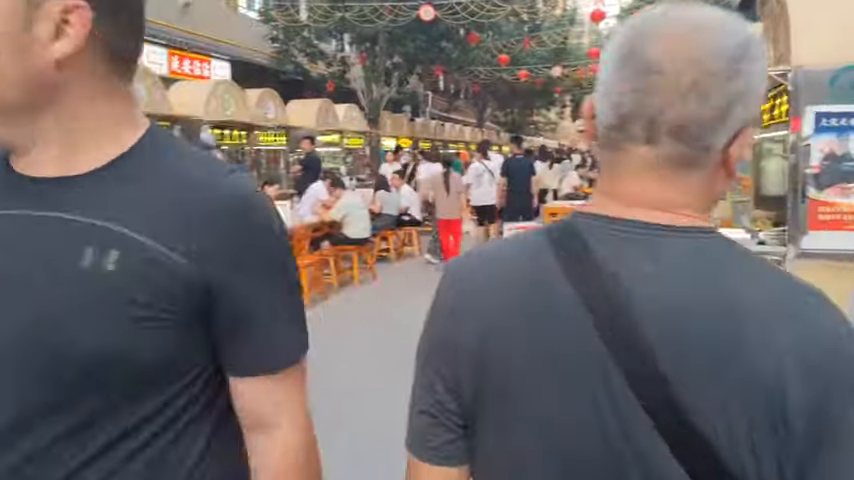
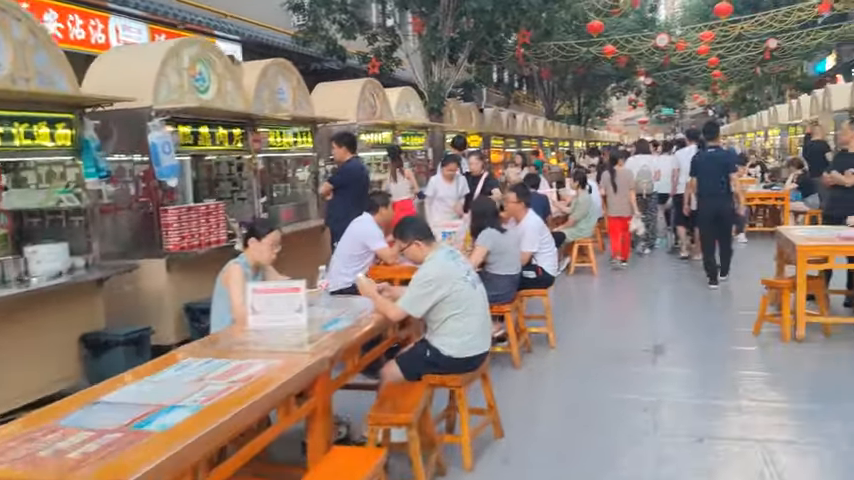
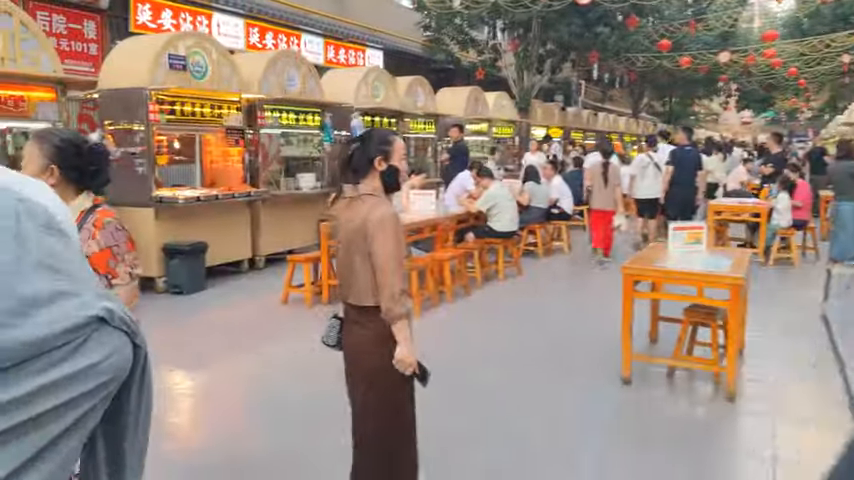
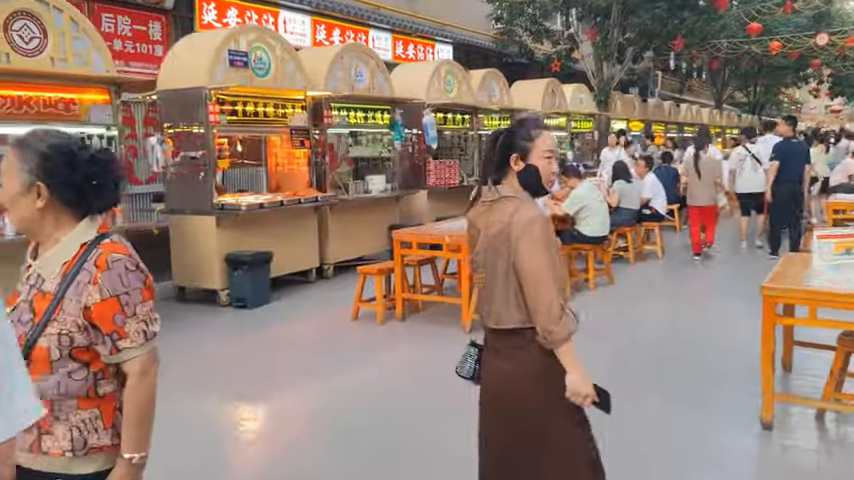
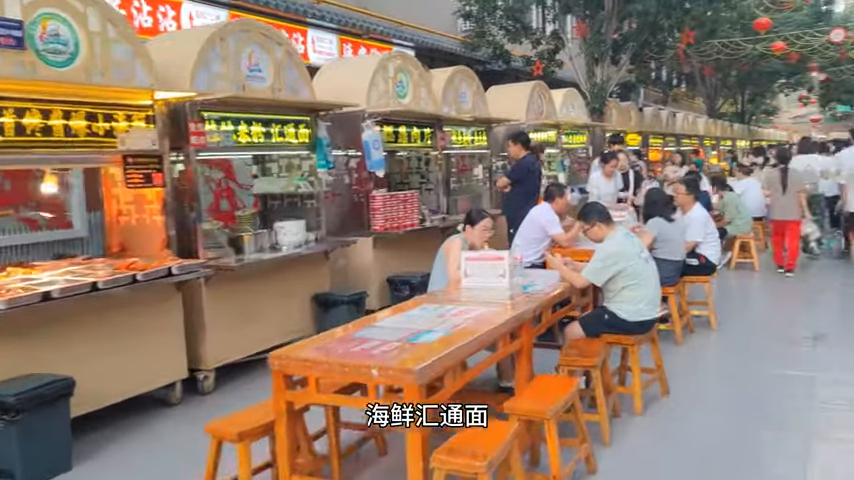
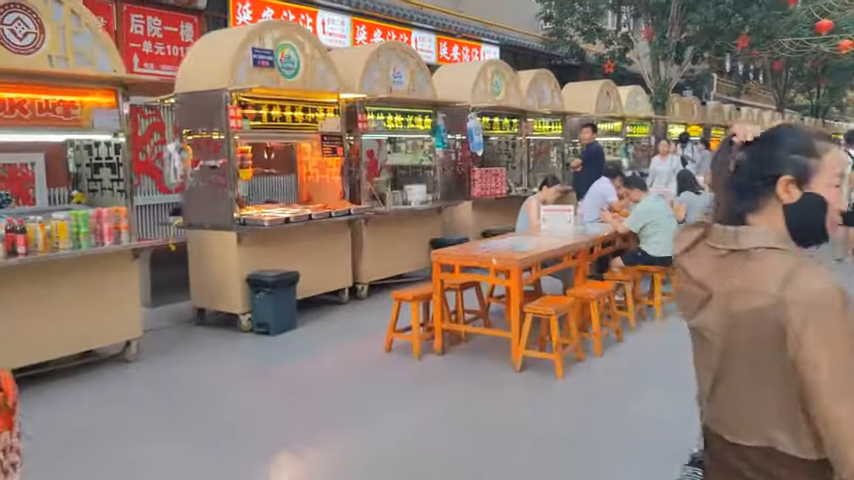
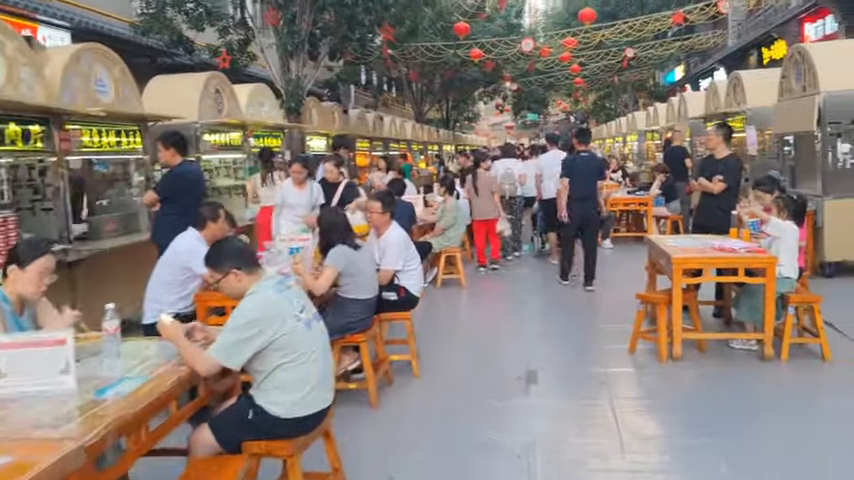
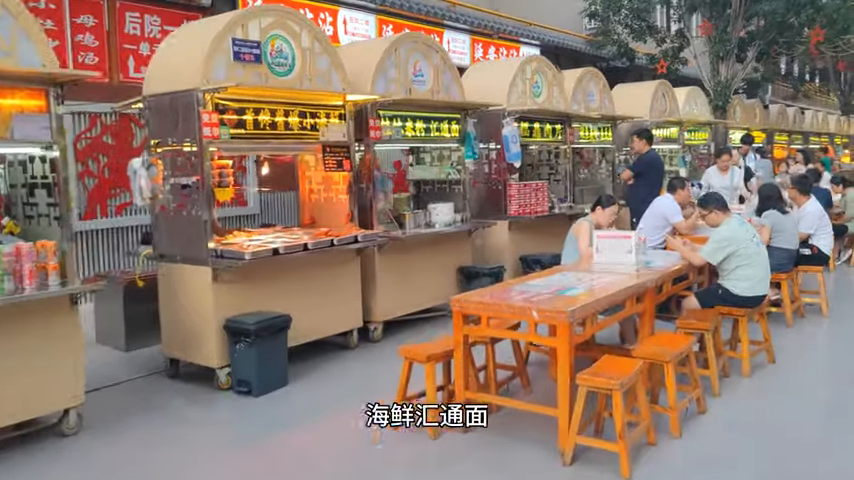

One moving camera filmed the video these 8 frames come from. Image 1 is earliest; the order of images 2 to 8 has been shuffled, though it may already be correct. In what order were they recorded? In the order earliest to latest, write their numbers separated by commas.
3, 4, 6, 8, 5, 2, 7
